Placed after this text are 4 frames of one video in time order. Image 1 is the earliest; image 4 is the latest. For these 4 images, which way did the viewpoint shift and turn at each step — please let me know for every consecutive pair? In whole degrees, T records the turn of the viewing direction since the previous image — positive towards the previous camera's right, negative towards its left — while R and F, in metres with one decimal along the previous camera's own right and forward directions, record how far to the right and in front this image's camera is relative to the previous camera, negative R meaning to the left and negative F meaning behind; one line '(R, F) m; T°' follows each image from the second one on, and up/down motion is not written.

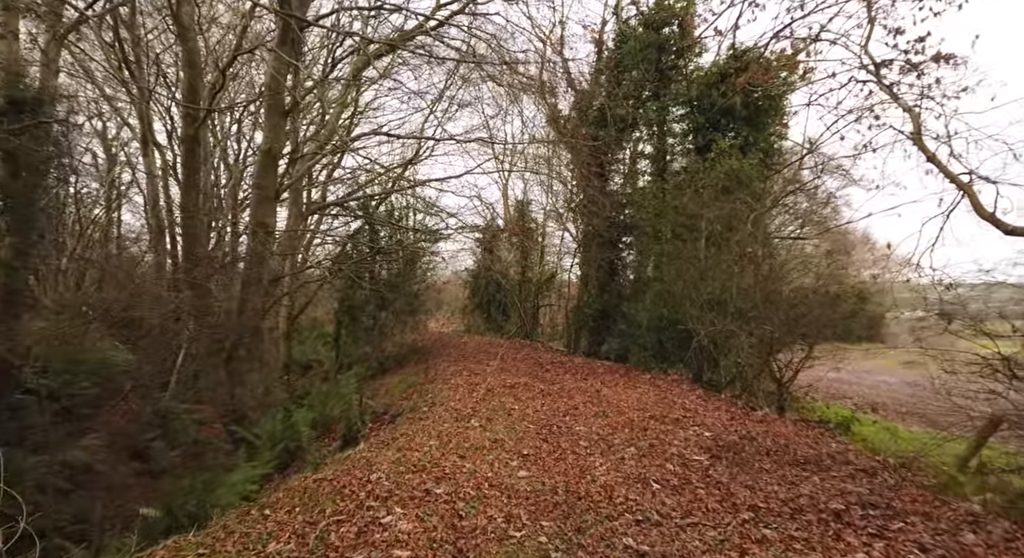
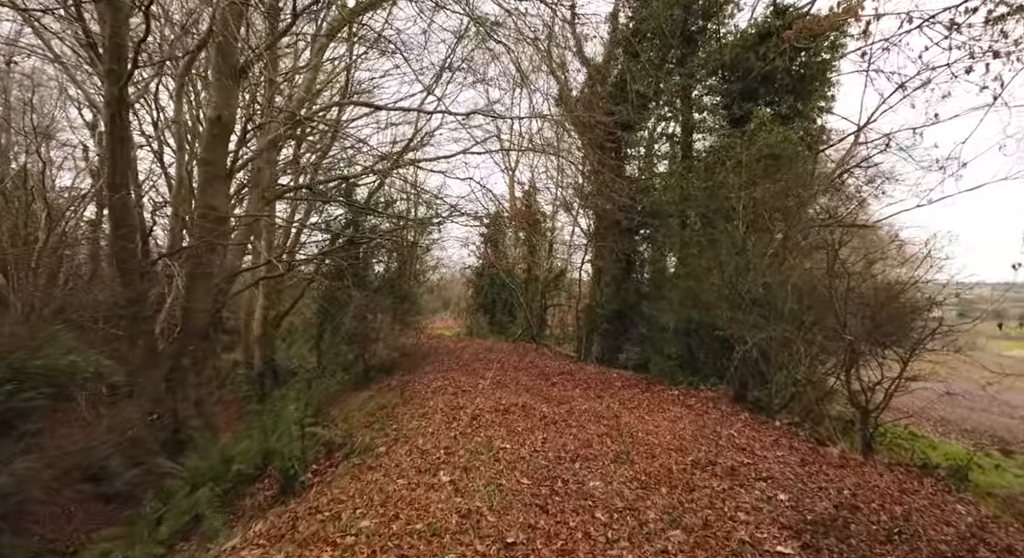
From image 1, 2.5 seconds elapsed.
(+0.2, +1.8) m; -1°
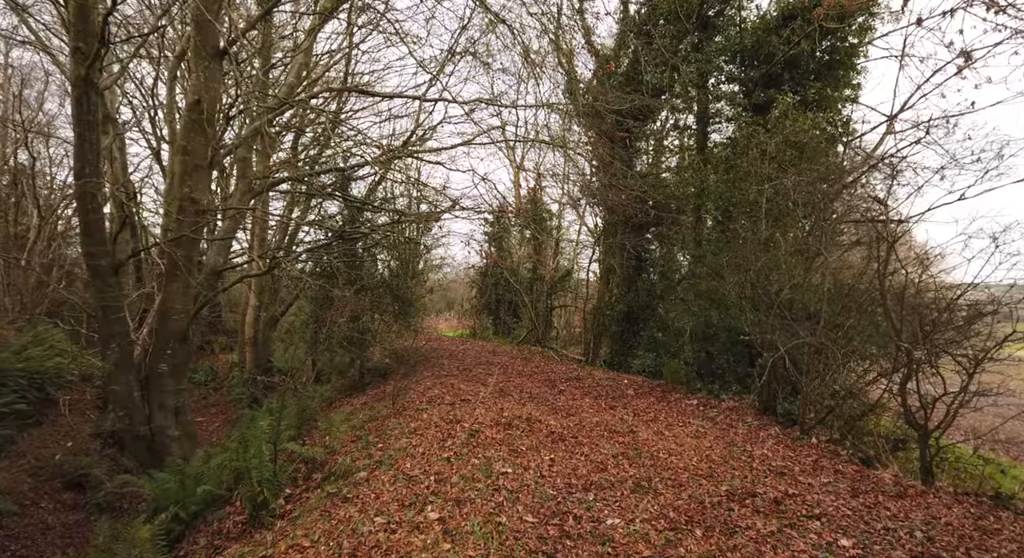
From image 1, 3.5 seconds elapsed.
(0.0, +0.7) m; -1°
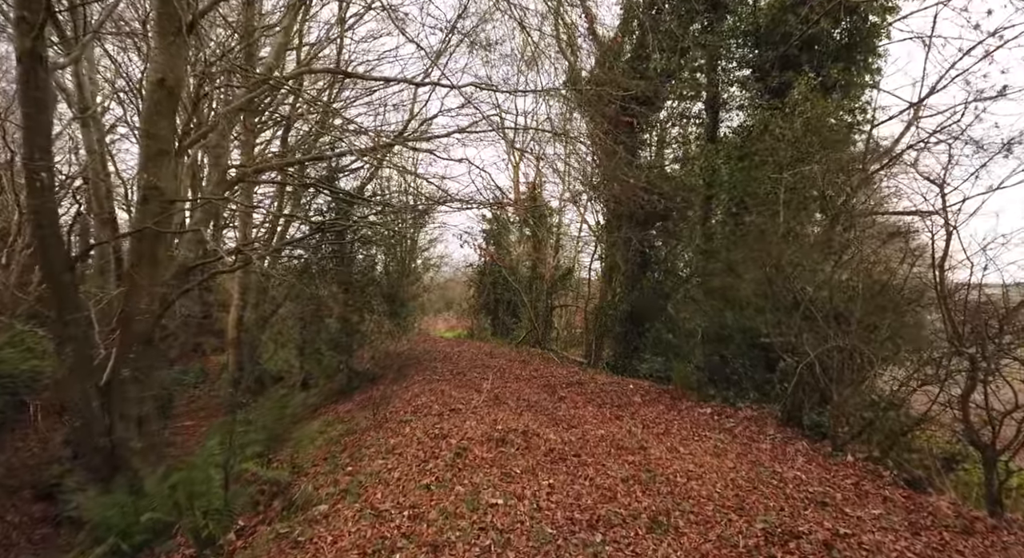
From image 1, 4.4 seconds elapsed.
(+0.1, +0.7) m; 0°
